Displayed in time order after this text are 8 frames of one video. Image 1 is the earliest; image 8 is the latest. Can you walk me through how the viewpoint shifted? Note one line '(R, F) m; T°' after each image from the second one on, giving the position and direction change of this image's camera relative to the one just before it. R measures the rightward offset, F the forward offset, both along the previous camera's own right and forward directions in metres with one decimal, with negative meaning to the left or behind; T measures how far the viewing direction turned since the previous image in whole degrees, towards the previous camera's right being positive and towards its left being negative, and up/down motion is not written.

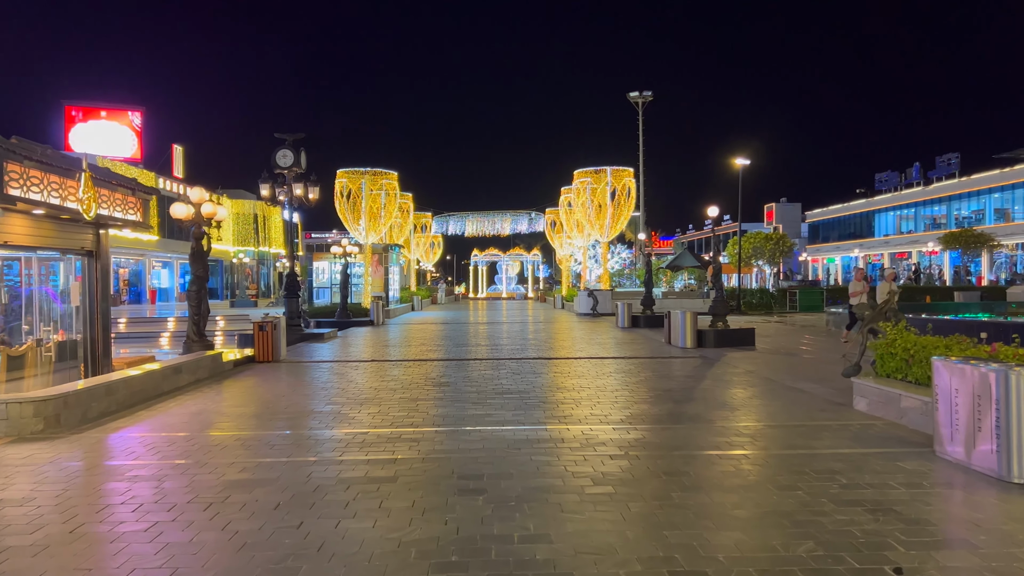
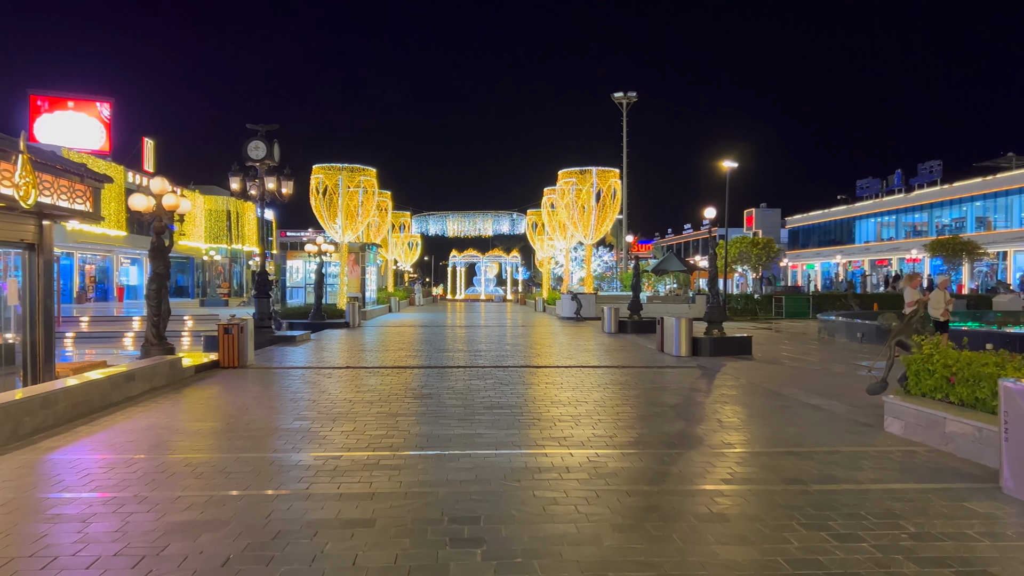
(-0.1, +0.8) m; +2°
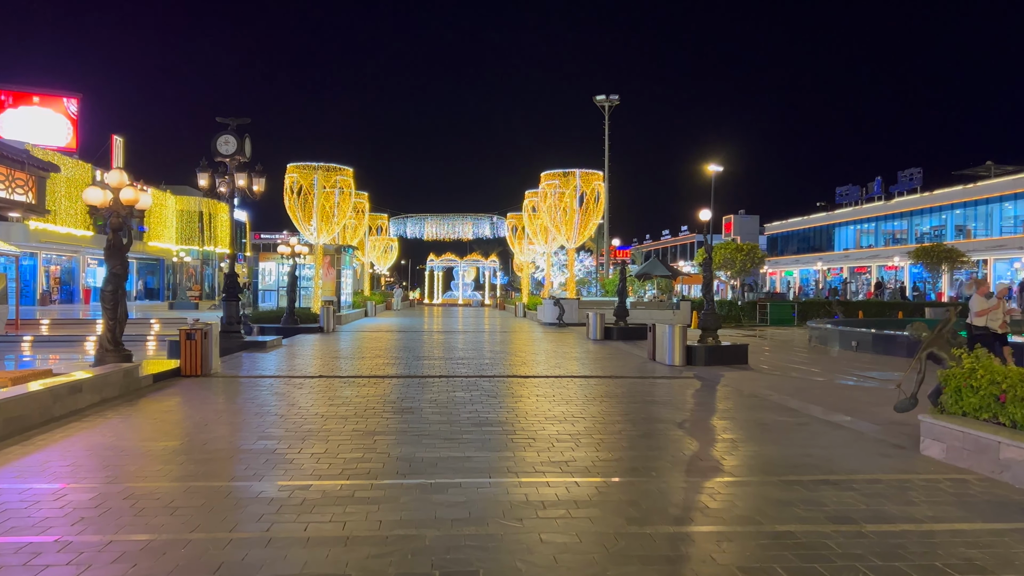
(-0.1, +0.8) m; +2°
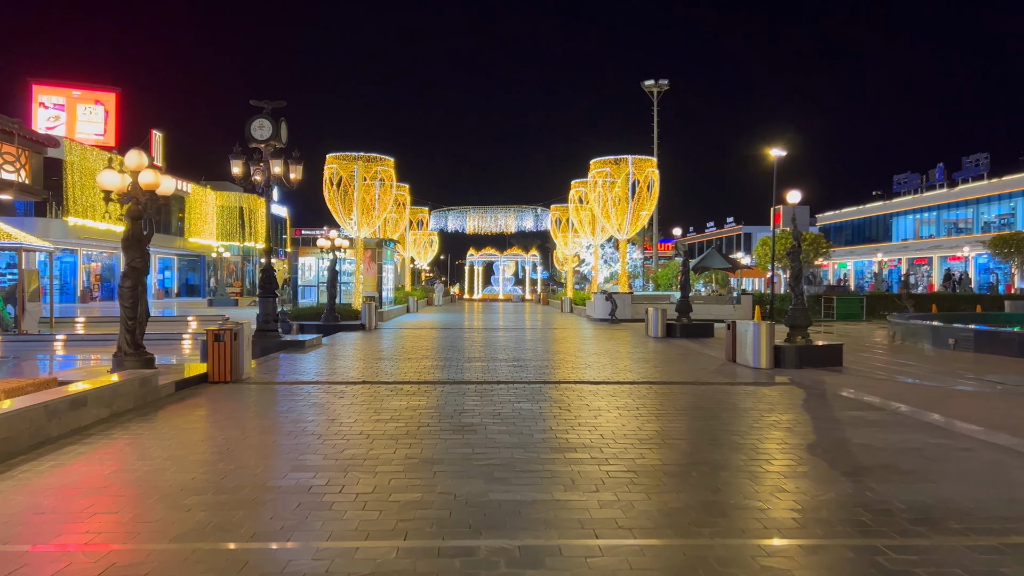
(-0.3, +1.3) m; -3°
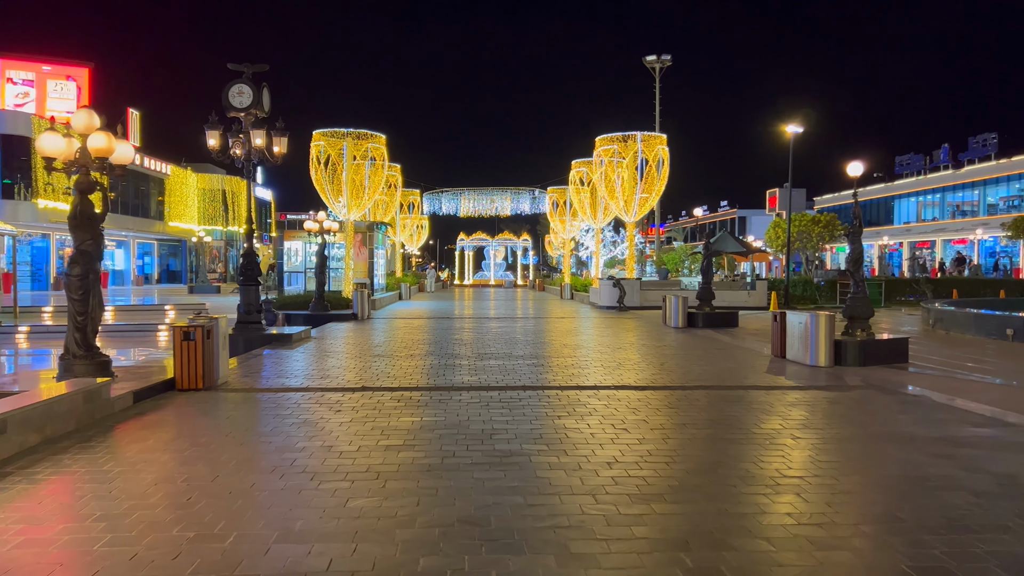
(-0.4, +1.5) m; +1°
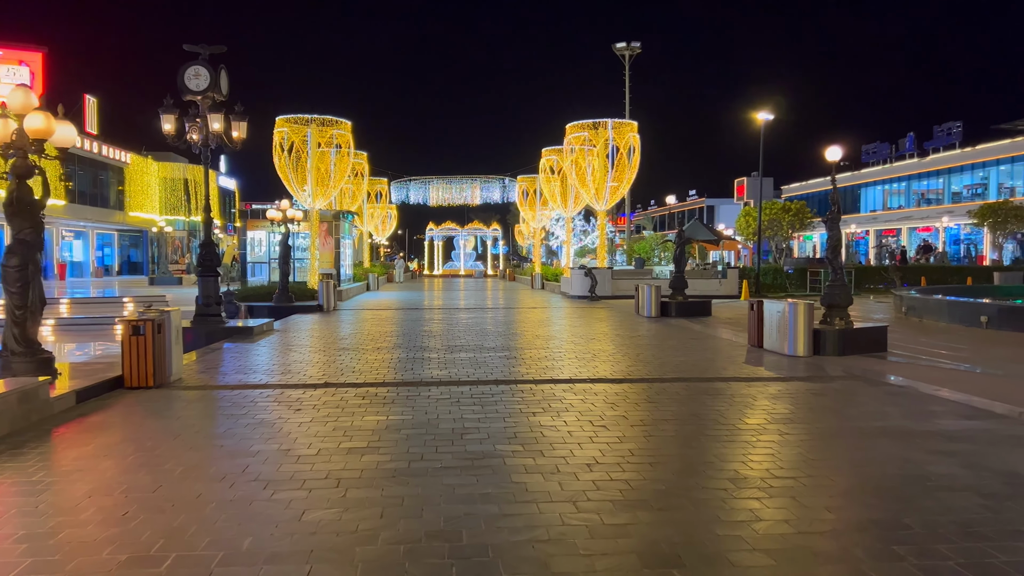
(0.0, +0.4) m; +2°
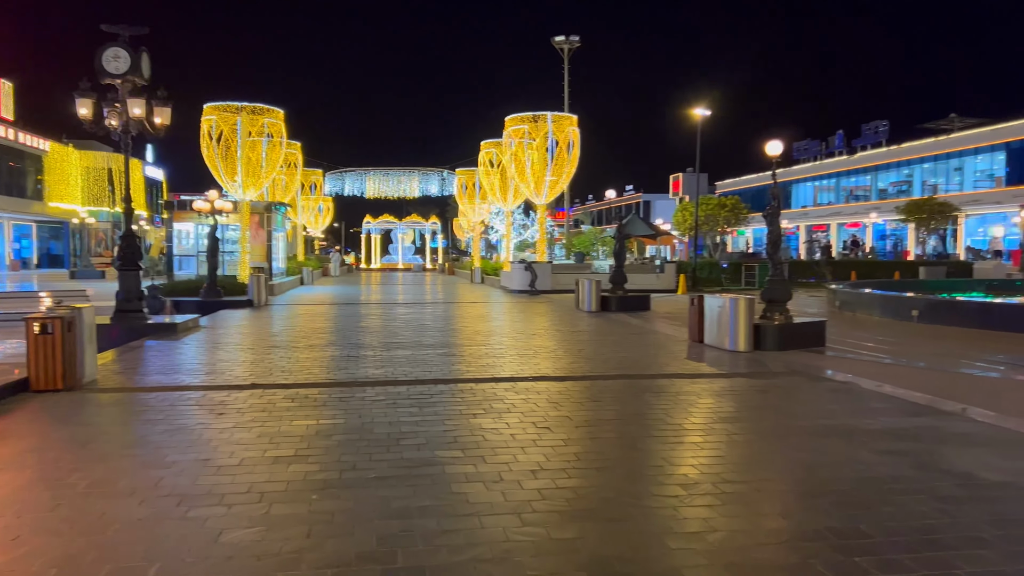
(0.0, +0.3) m; +4°
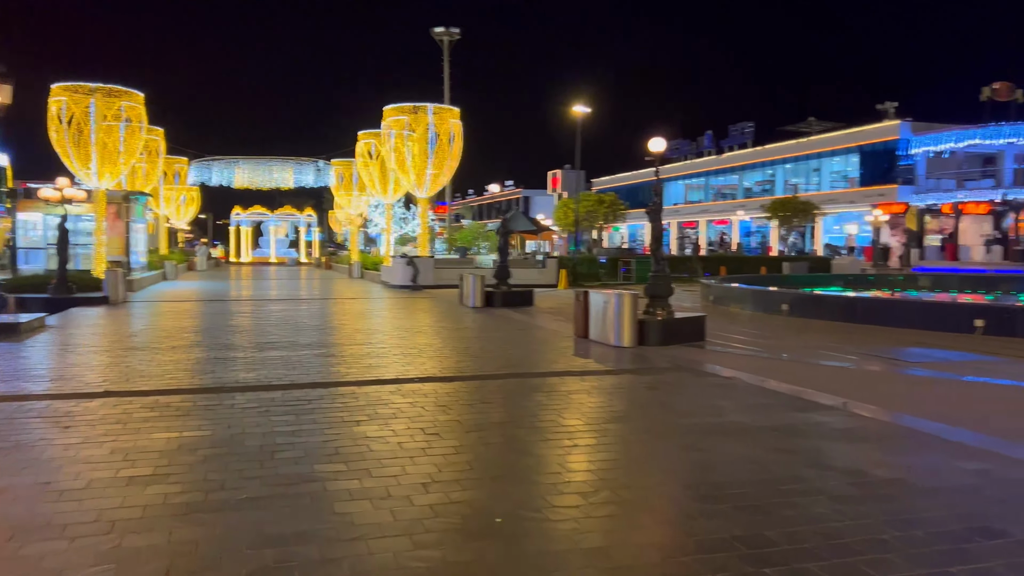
(0.0, +0.3) m; +8°
